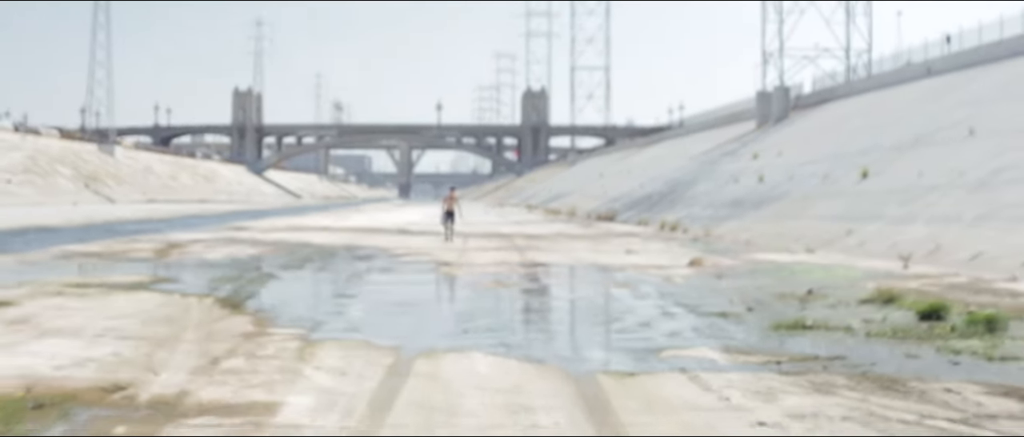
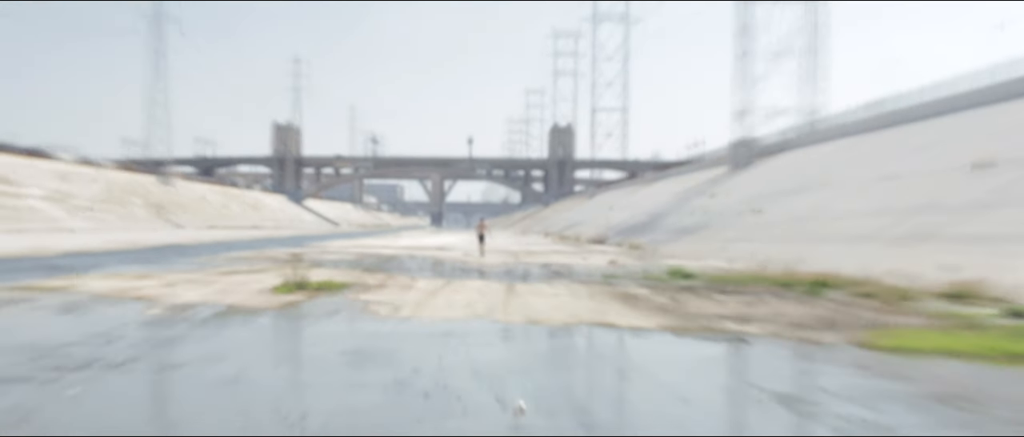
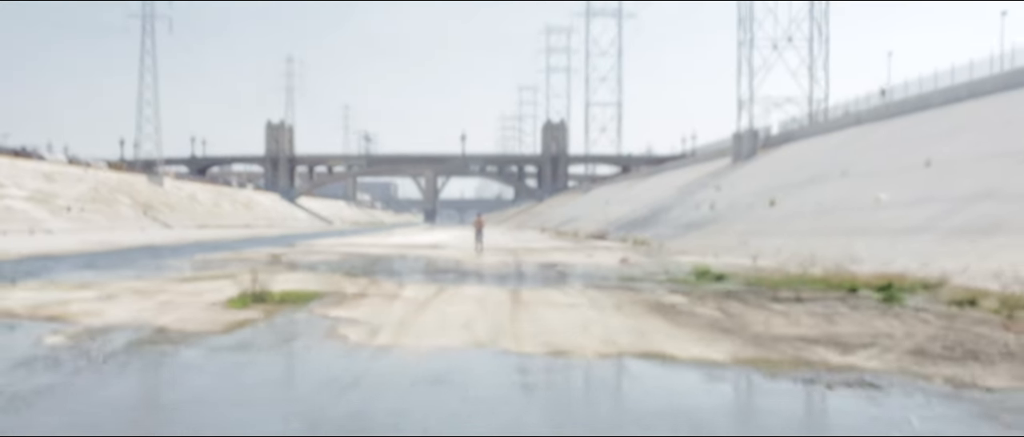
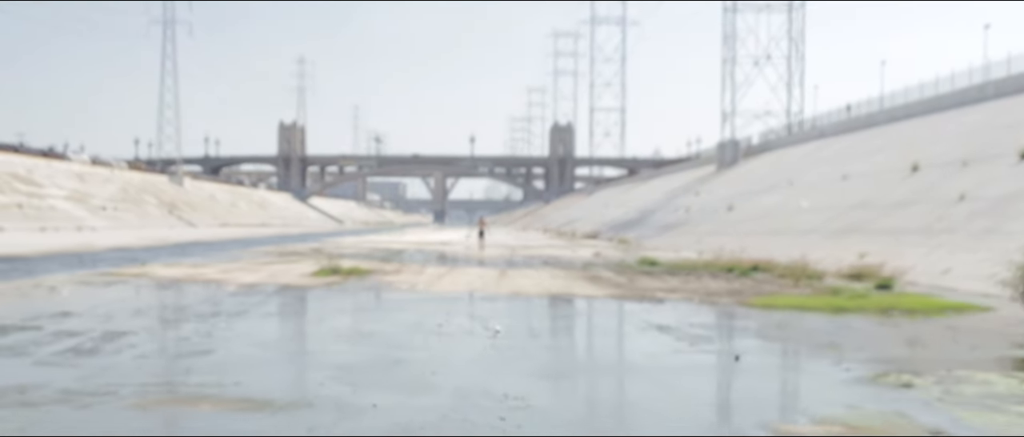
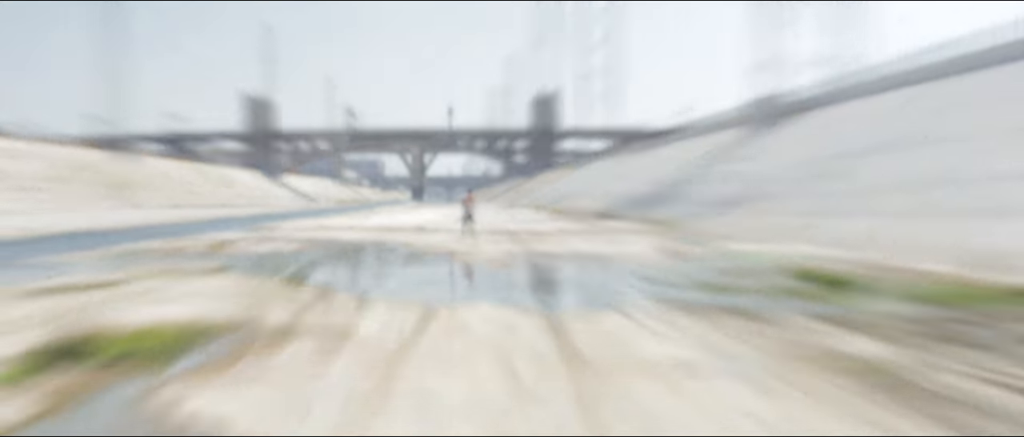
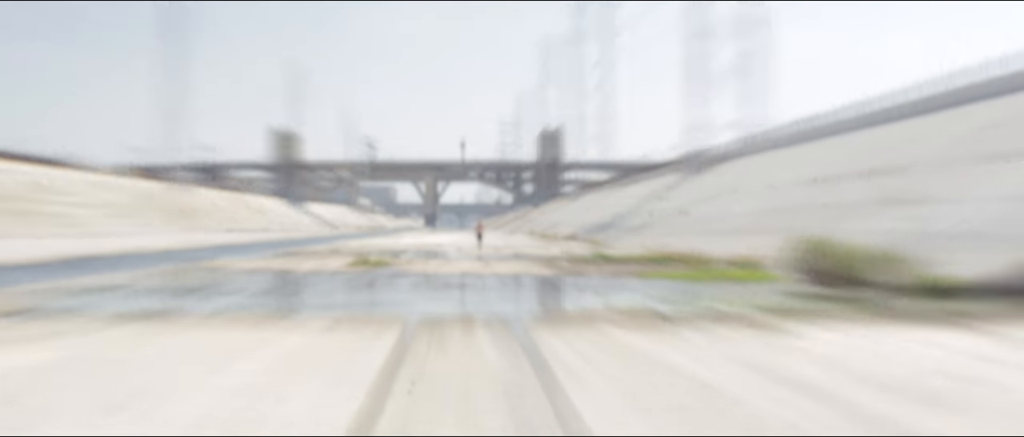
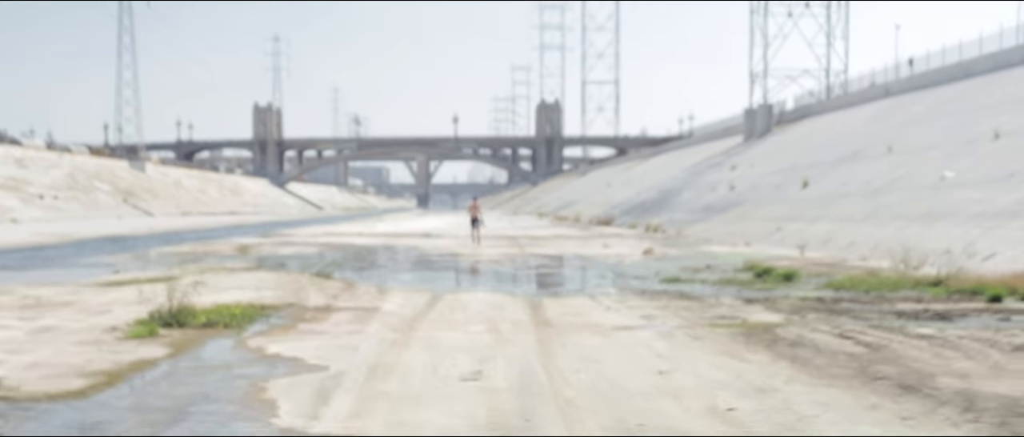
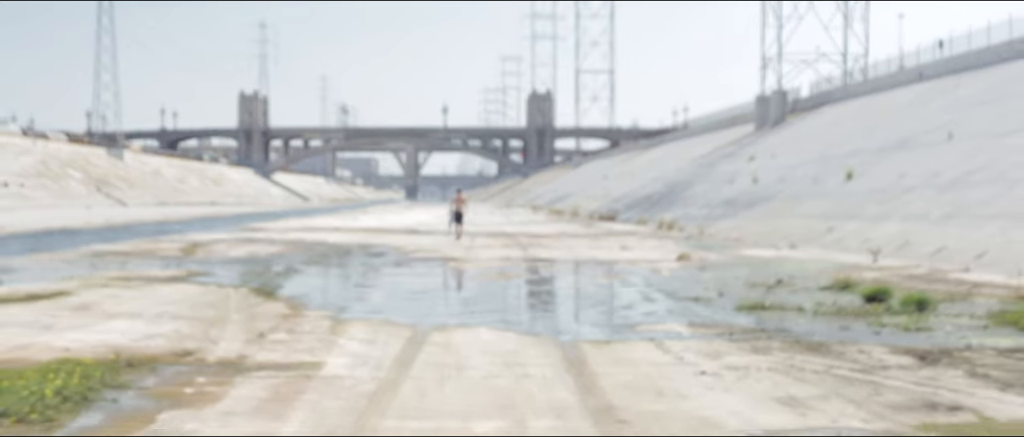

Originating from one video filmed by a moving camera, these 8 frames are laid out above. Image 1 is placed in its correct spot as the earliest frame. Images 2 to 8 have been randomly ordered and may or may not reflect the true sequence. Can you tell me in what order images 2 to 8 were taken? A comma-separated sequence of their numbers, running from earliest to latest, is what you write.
8, 5, 7, 3, 2, 4, 6
